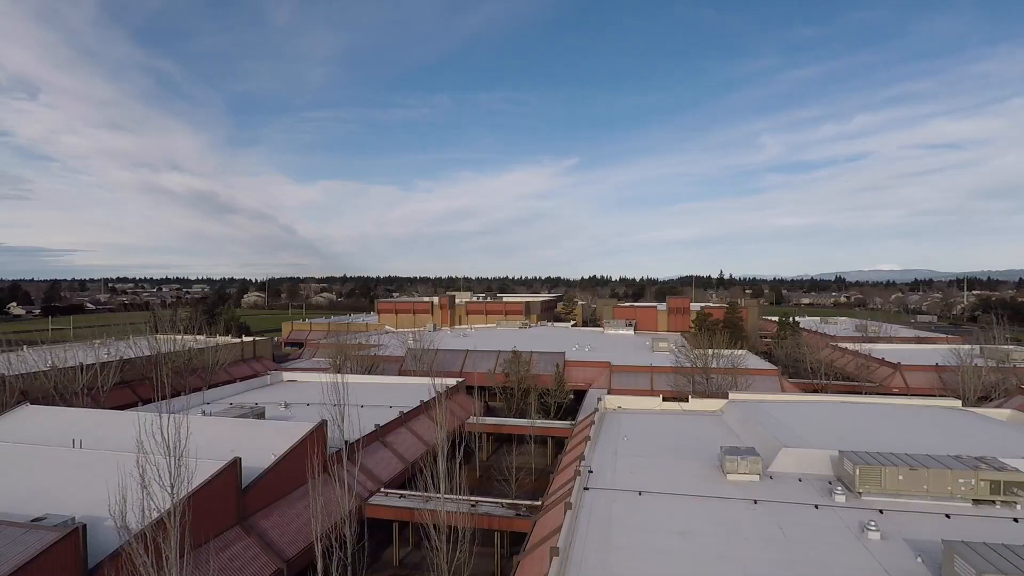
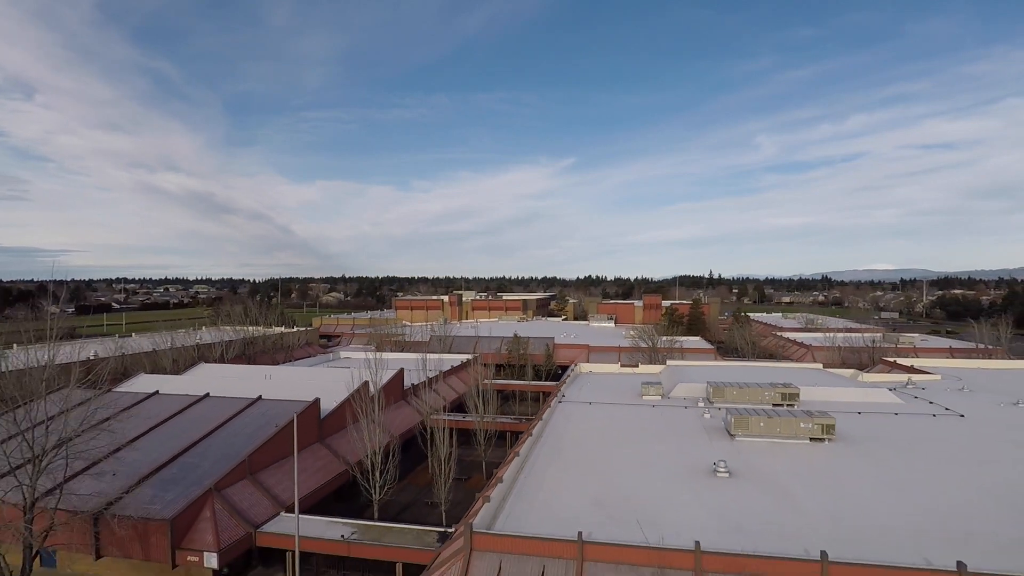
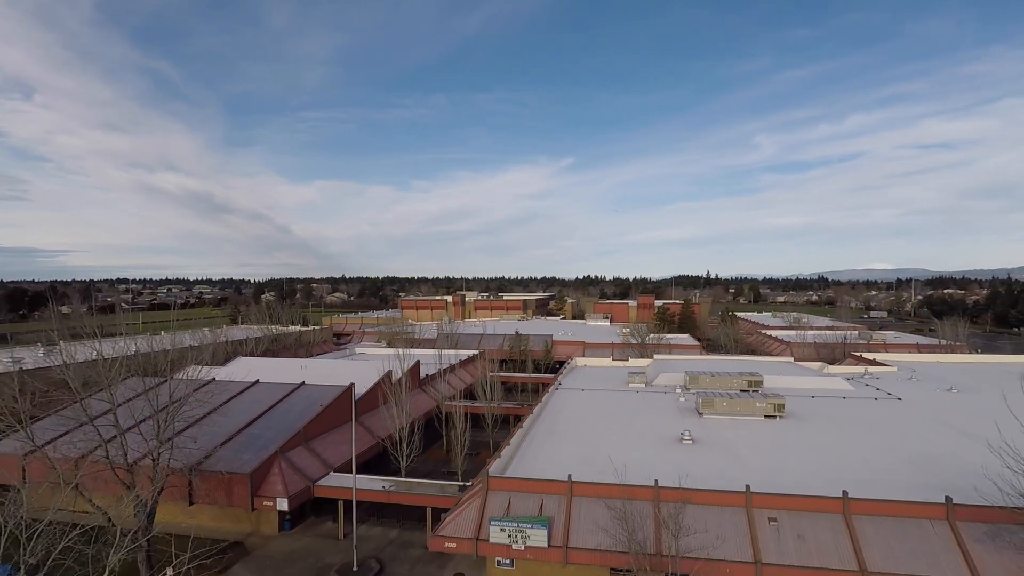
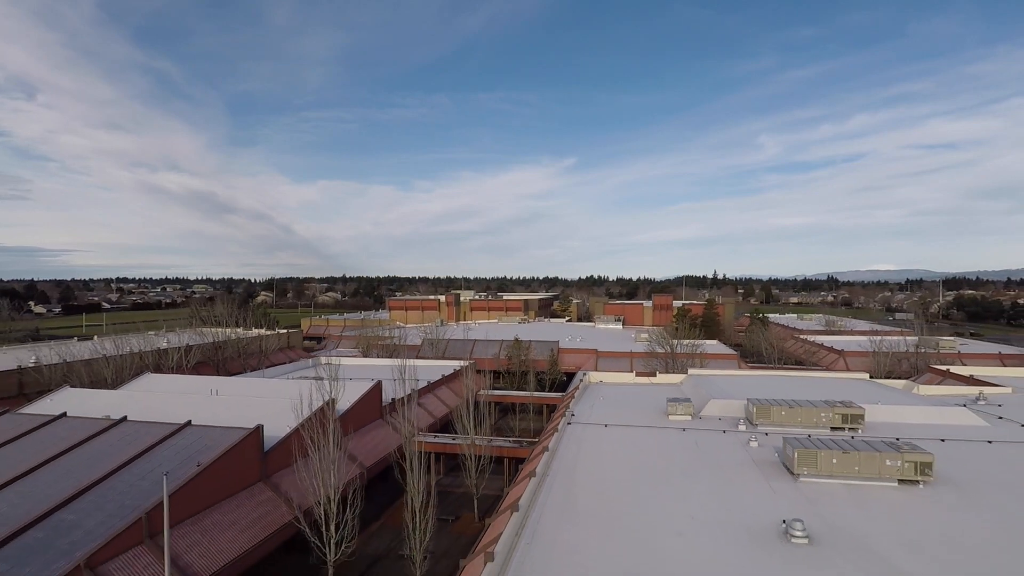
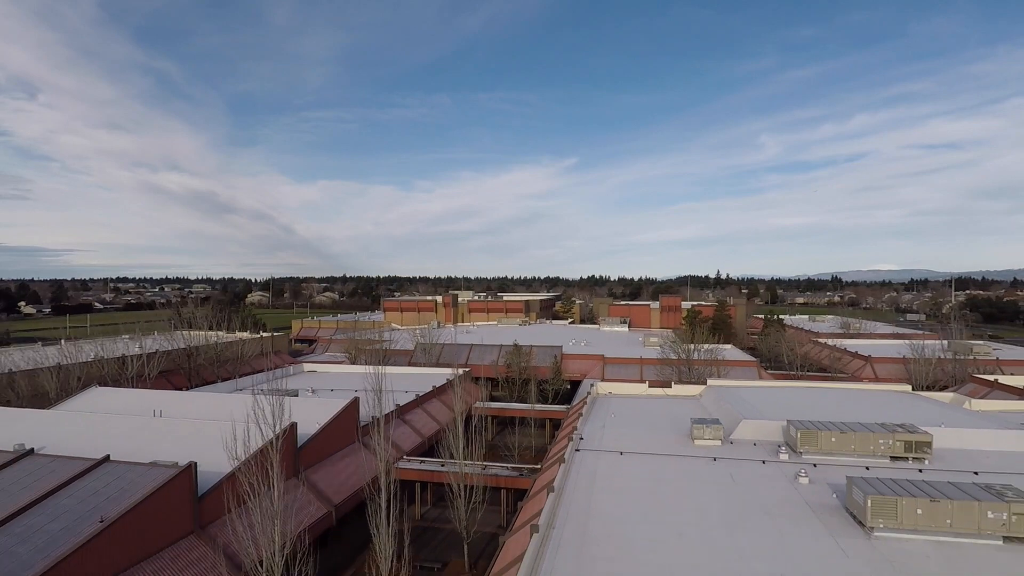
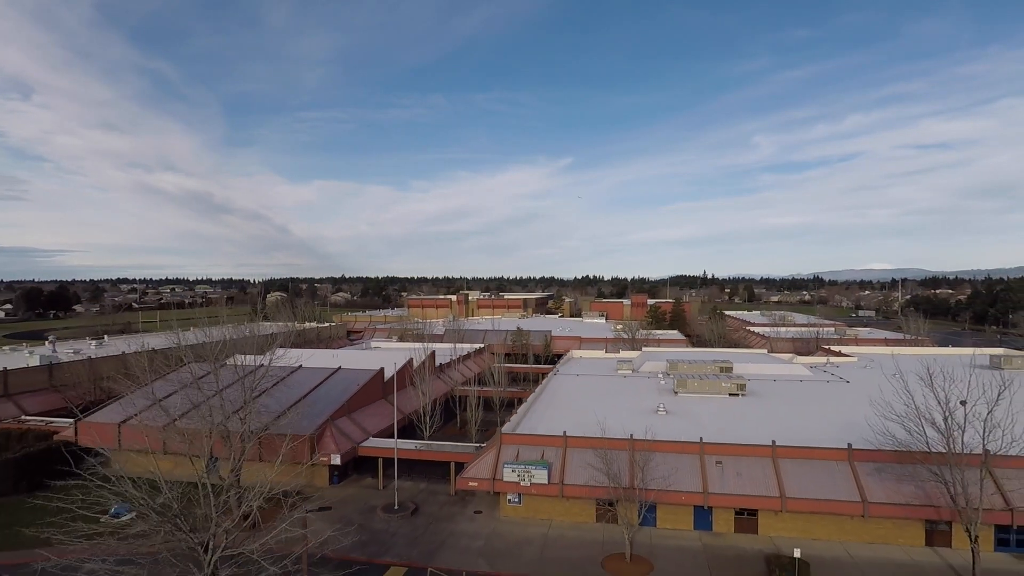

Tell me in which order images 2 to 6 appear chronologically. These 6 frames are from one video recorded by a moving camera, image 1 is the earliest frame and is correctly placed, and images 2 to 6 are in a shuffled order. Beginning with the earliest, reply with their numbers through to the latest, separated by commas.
5, 4, 2, 3, 6
